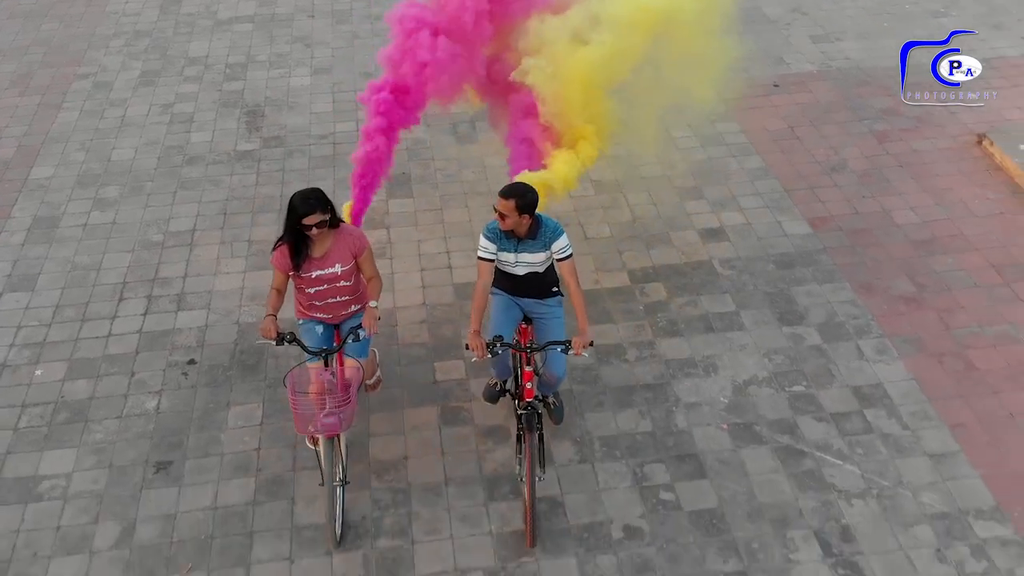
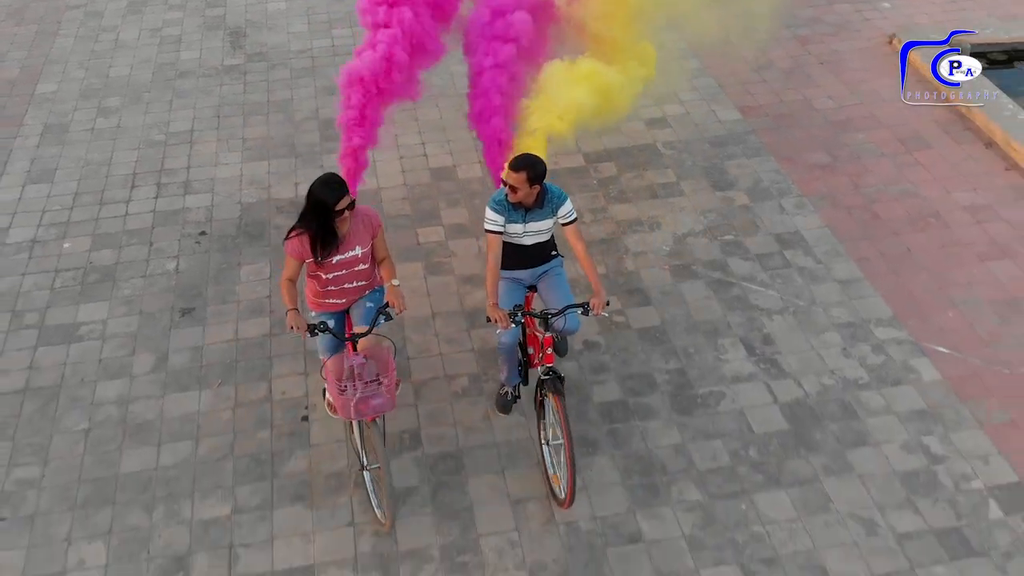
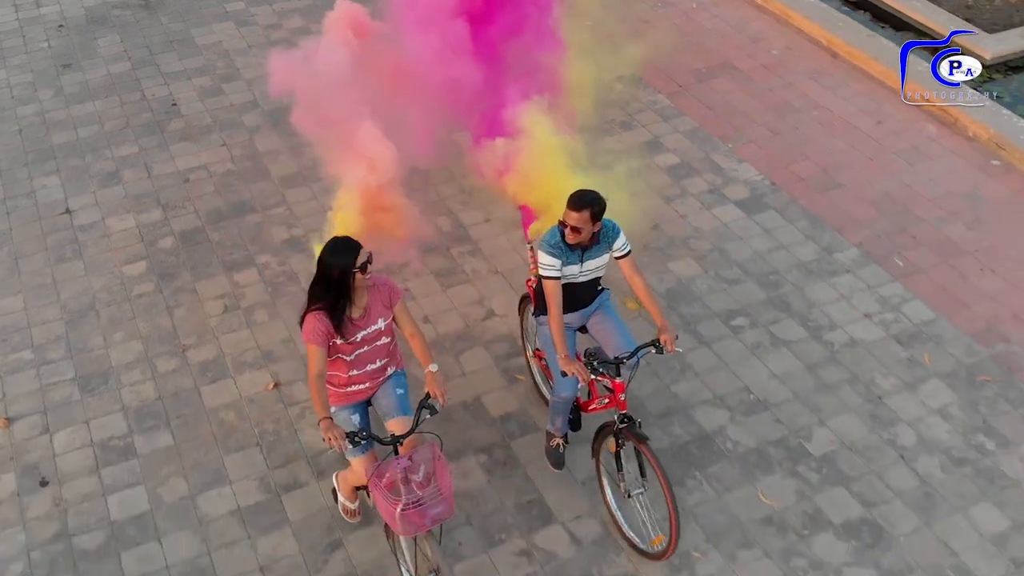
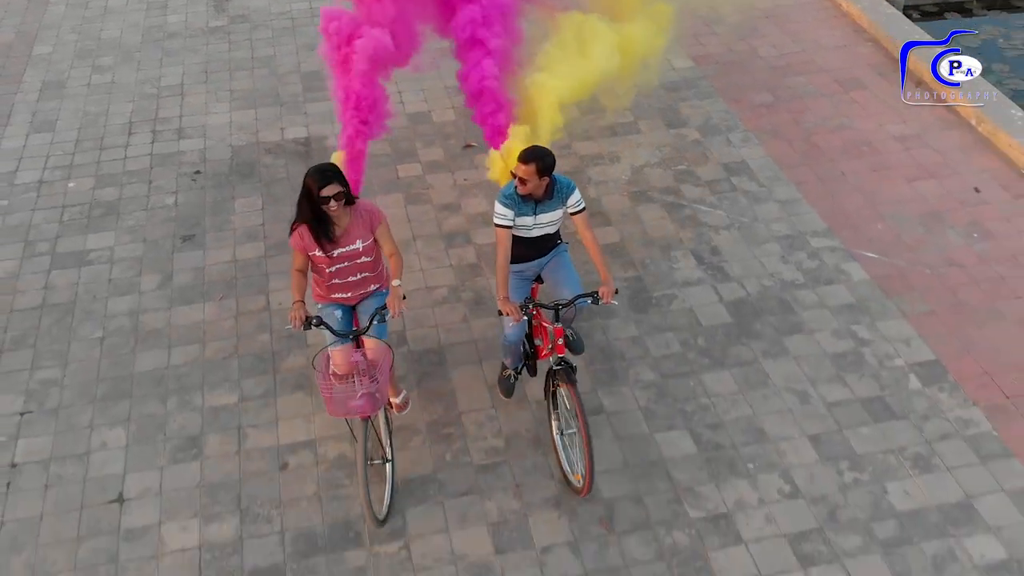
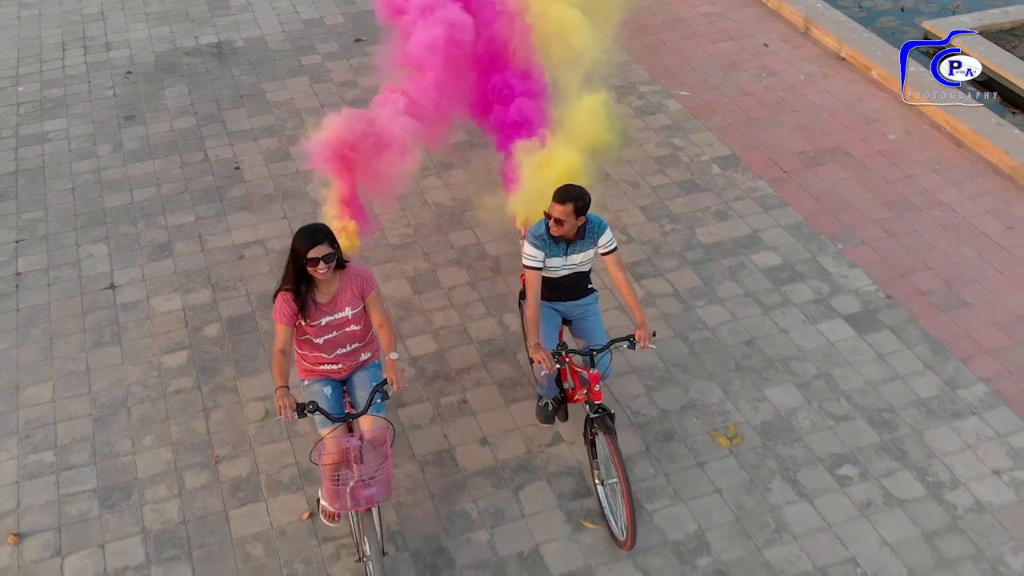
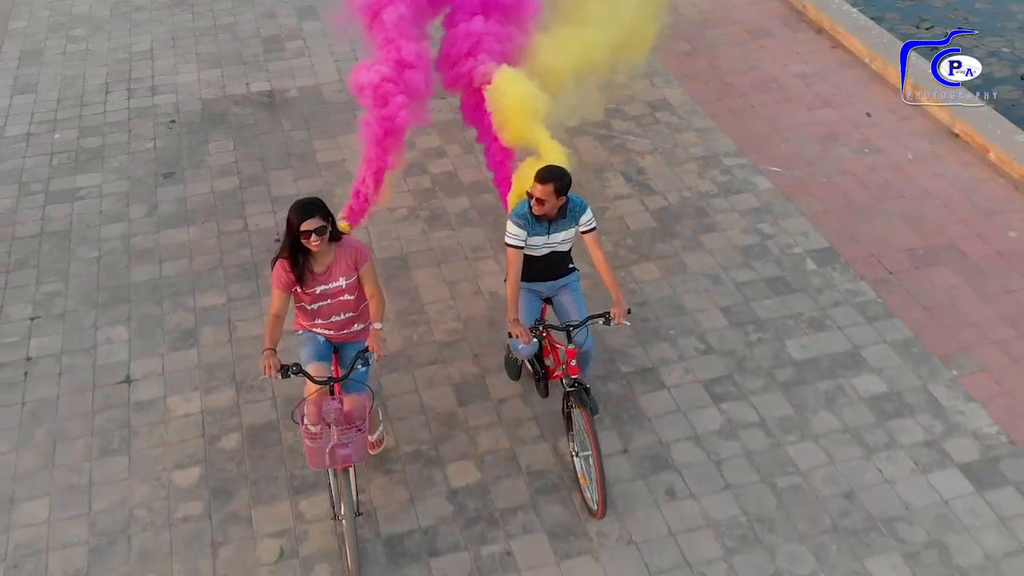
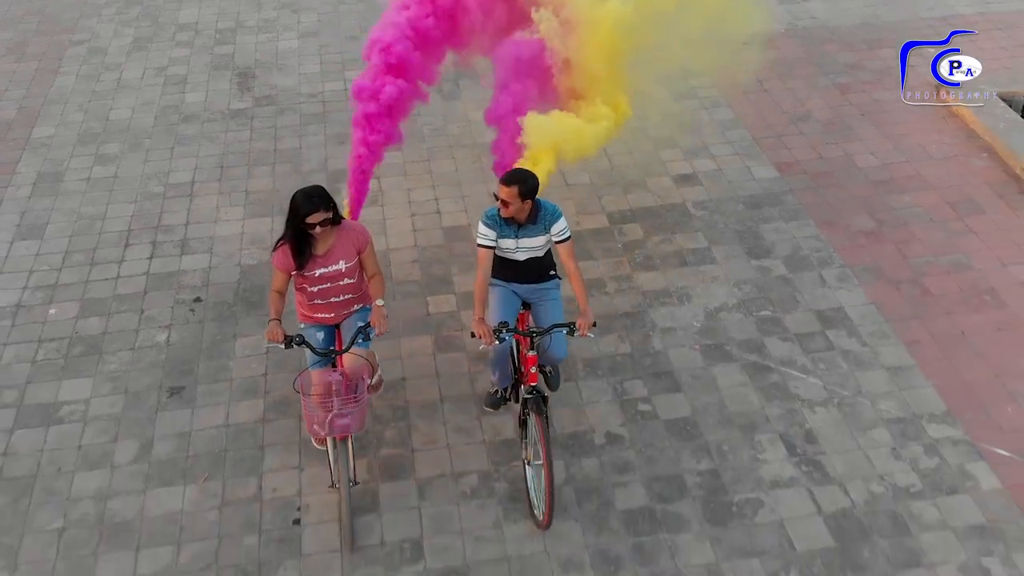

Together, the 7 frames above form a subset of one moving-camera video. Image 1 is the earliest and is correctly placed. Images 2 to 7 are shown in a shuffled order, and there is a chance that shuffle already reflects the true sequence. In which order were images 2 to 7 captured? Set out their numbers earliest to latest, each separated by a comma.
7, 2, 4, 6, 5, 3
